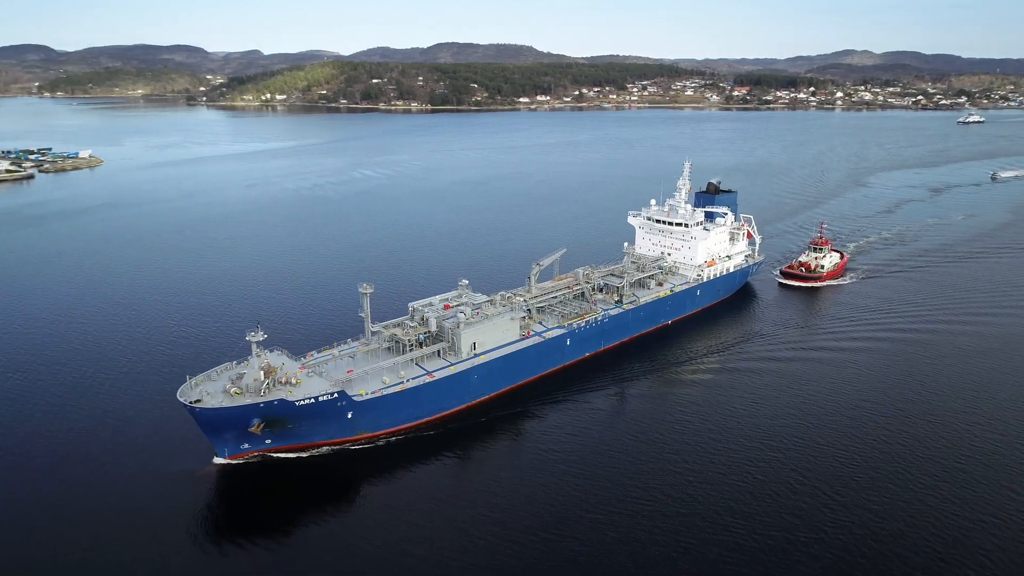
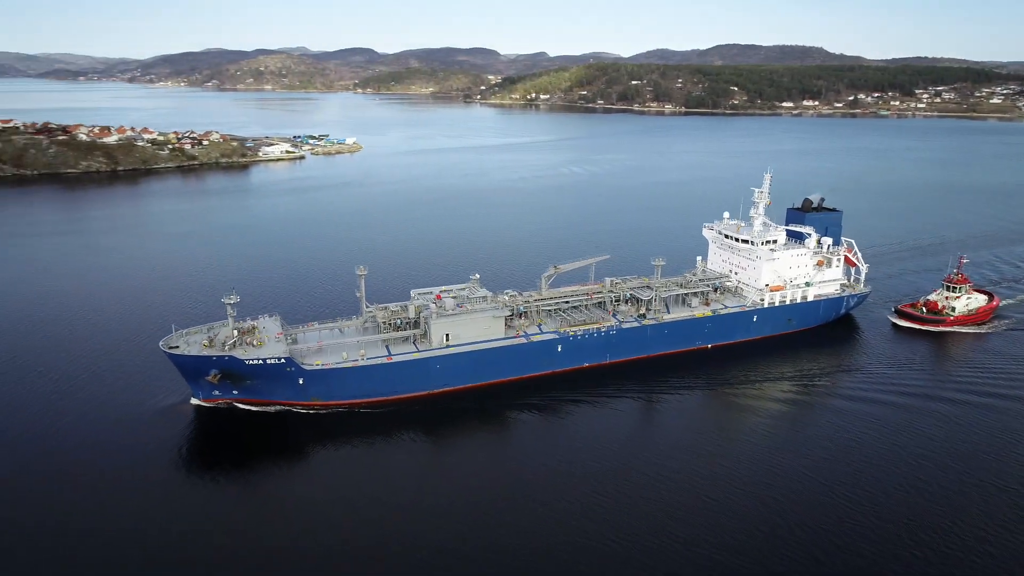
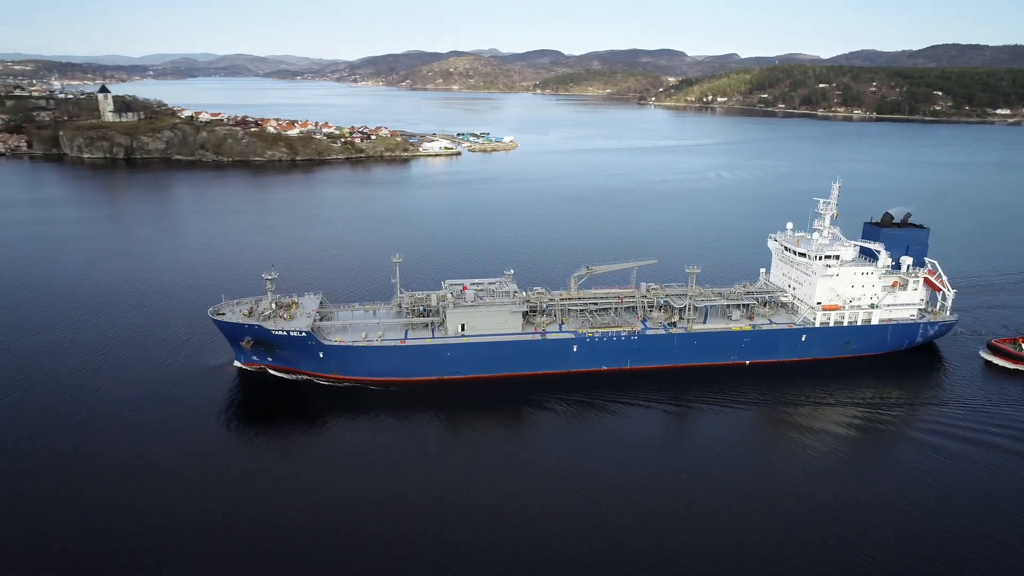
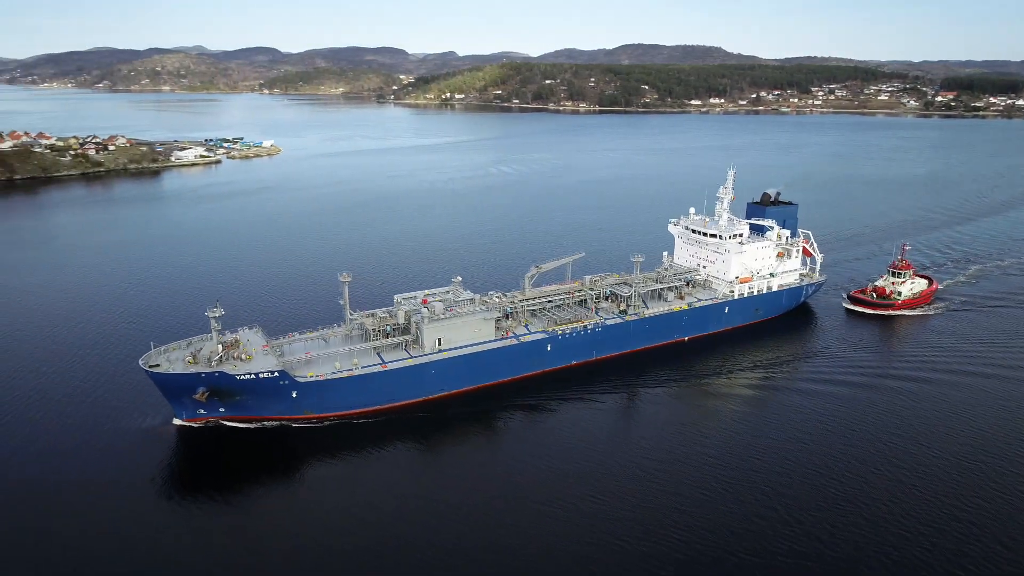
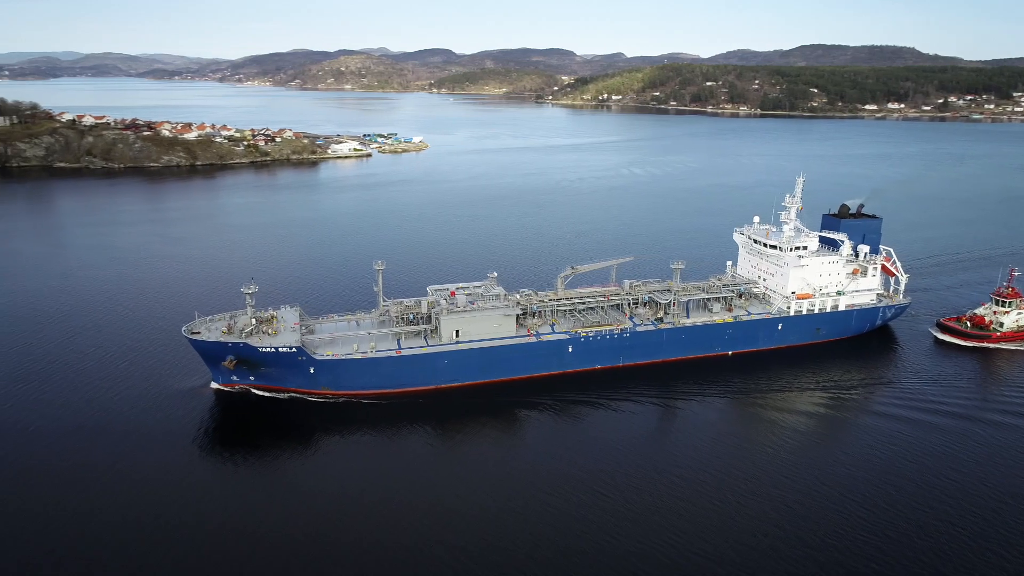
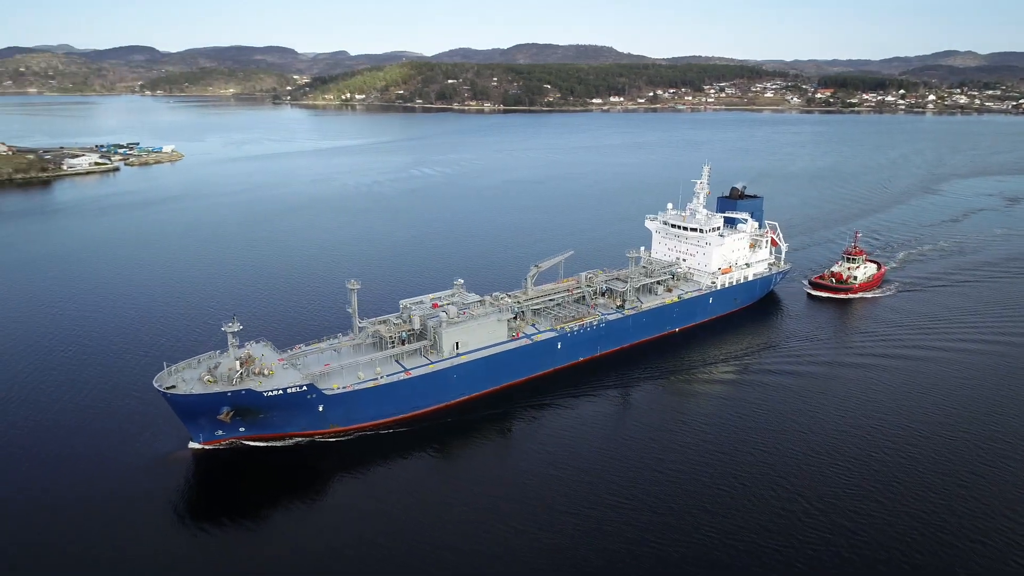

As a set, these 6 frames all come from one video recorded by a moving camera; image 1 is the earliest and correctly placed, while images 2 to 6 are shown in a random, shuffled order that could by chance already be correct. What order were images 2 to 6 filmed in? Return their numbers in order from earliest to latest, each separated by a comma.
6, 4, 2, 5, 3
